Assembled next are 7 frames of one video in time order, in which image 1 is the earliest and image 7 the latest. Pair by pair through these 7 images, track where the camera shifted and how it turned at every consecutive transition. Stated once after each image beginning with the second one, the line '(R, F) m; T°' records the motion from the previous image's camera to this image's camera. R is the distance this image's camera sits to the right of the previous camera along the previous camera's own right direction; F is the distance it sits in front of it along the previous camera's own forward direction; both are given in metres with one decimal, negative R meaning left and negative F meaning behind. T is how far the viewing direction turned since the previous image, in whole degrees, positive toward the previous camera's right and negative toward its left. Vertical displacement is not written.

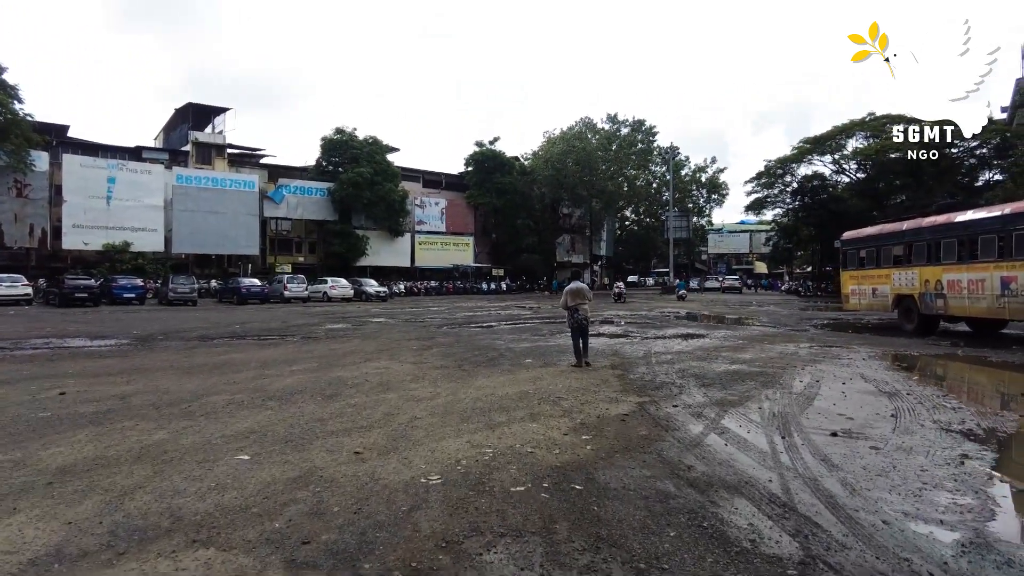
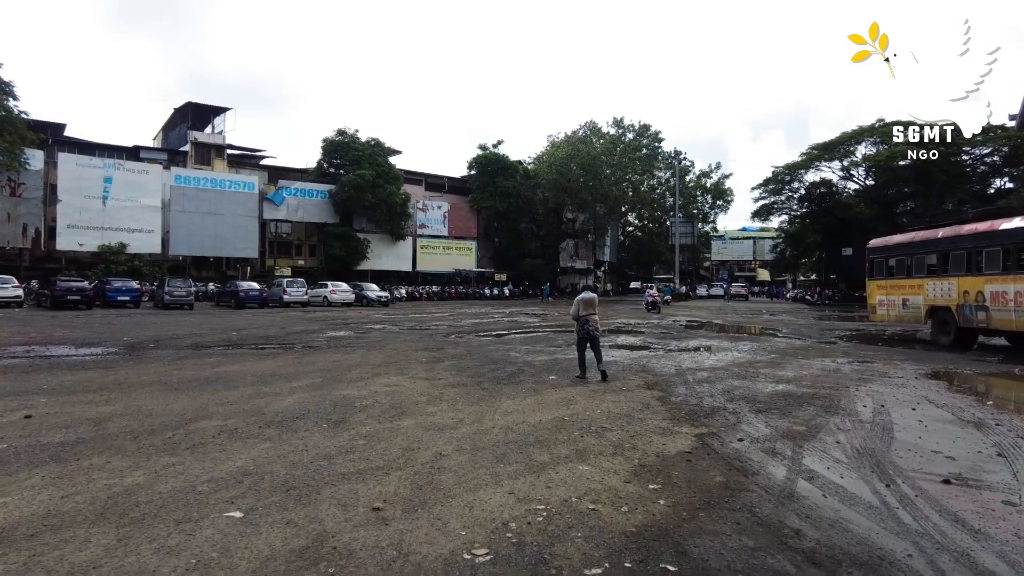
(-0.3, +0.9) m; 0°
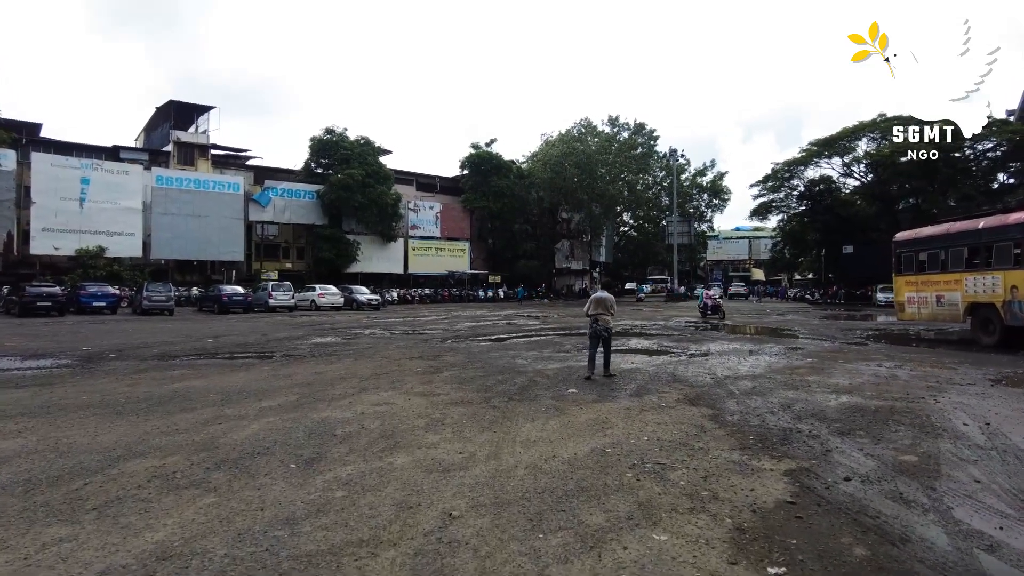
(-0.2, +1.4) m; +1°
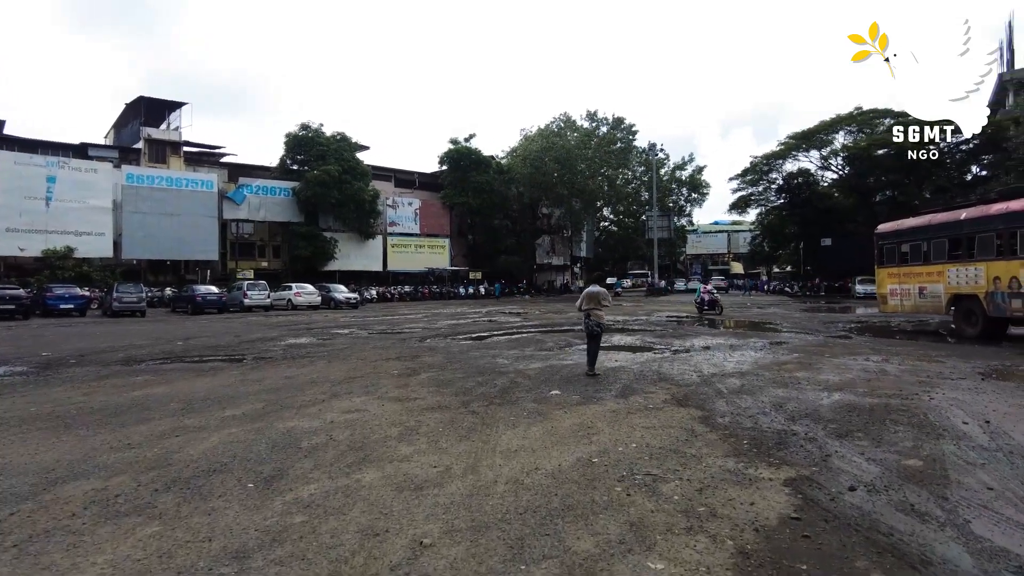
(0.0, +0.4) m; +2°
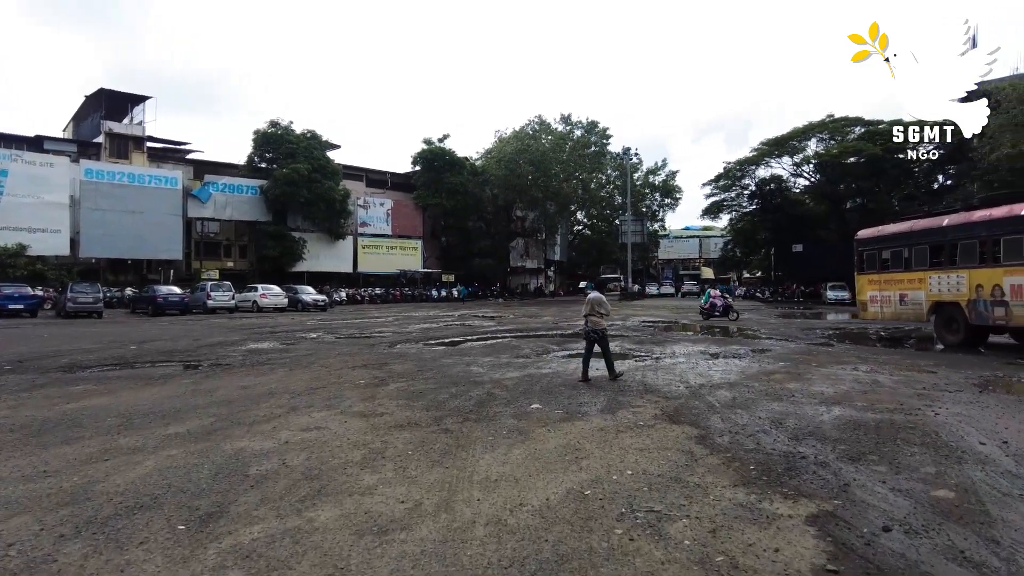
(-0.1, +0.6) m; +2°
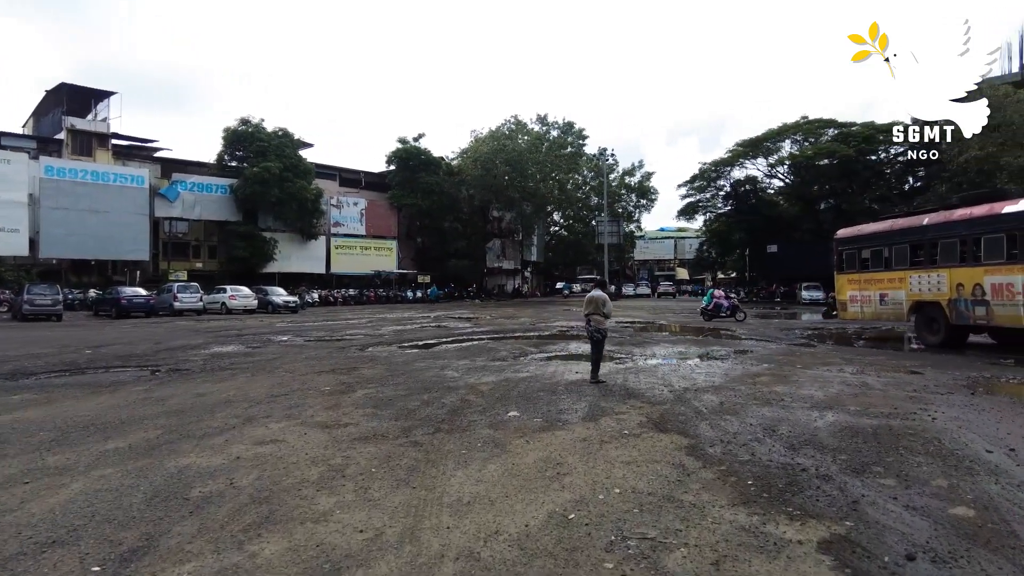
(0.0, +0.5) m; +2°
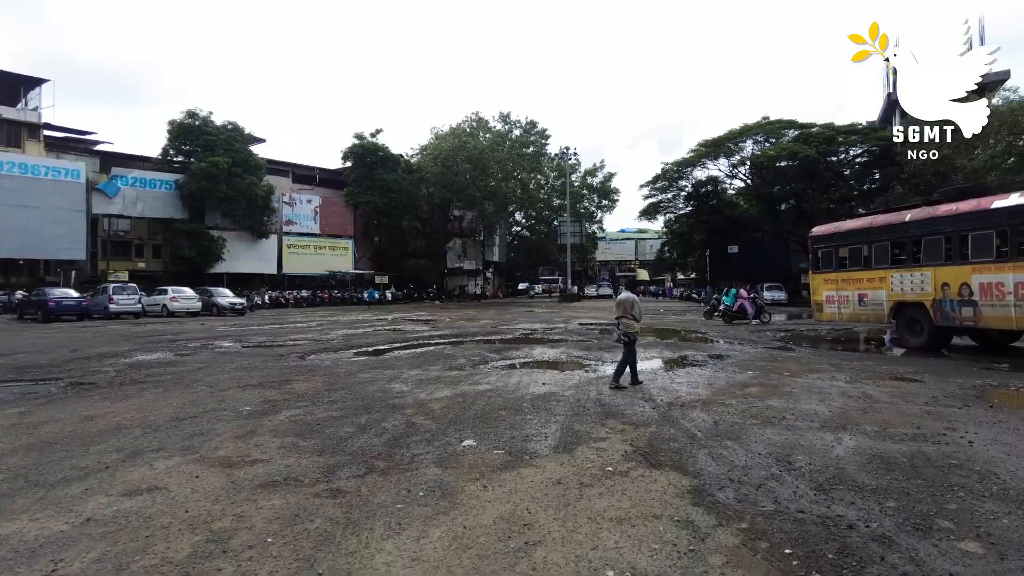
(+0.1, +1.2) m; +3°
